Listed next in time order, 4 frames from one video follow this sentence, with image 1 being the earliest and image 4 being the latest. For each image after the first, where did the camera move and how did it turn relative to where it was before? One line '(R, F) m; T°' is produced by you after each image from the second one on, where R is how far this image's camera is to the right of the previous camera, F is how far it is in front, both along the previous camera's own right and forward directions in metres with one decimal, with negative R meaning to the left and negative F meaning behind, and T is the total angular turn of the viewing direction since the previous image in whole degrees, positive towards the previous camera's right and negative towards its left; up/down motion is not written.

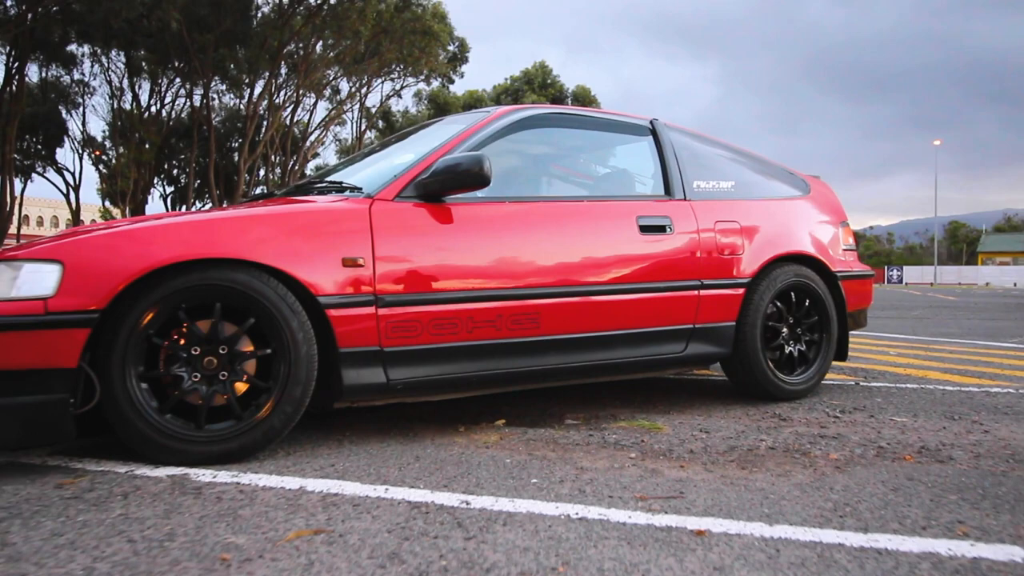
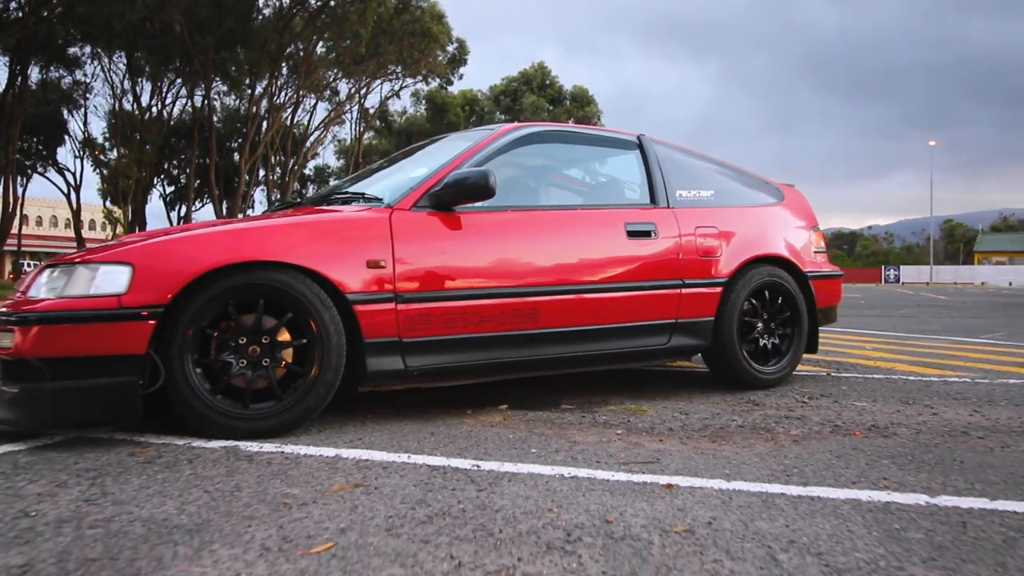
(0.0, -0.4) m; 0°
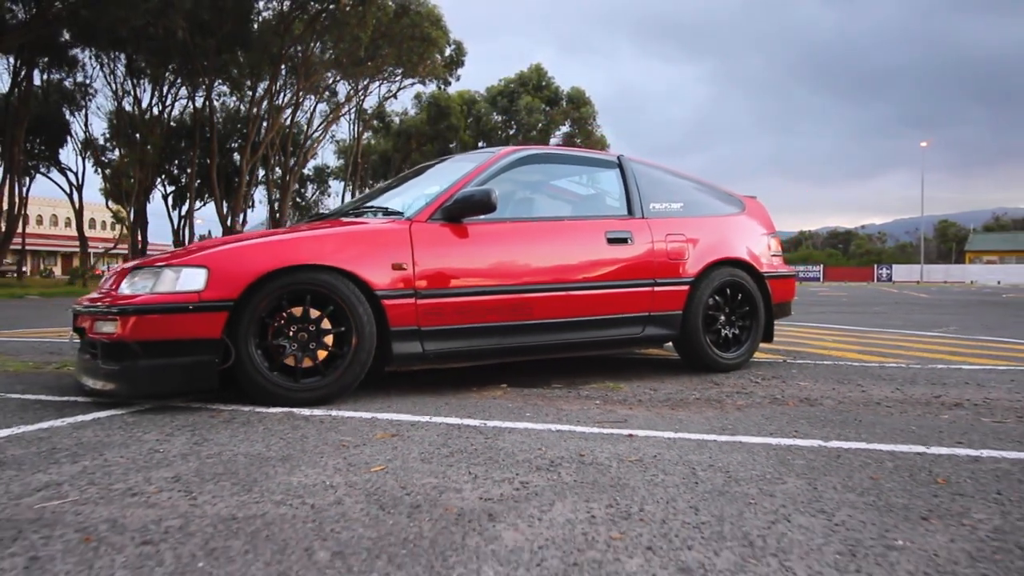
(0.0, -0.8) m; 0°
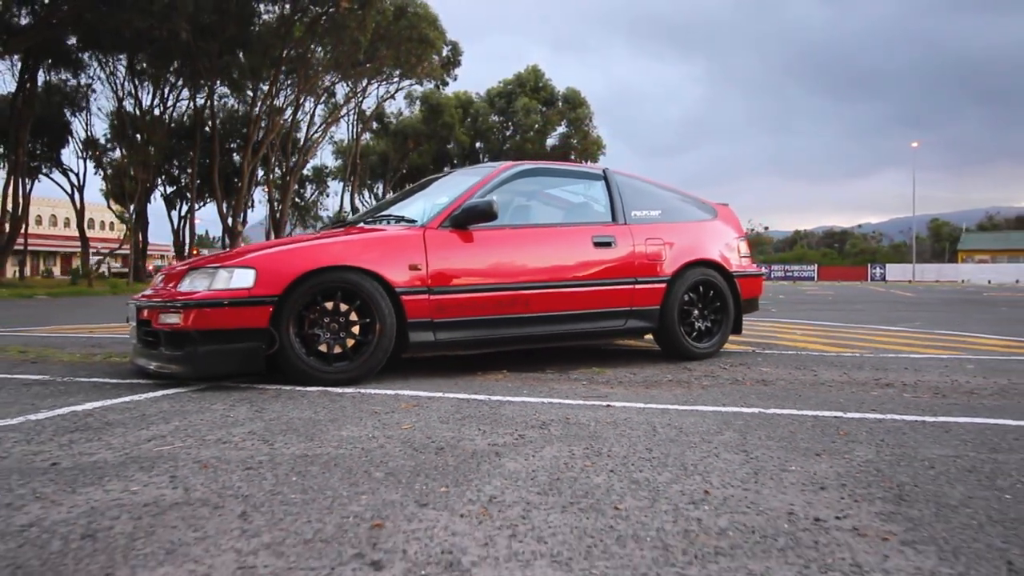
(0.0, -0.7) m; 0°
